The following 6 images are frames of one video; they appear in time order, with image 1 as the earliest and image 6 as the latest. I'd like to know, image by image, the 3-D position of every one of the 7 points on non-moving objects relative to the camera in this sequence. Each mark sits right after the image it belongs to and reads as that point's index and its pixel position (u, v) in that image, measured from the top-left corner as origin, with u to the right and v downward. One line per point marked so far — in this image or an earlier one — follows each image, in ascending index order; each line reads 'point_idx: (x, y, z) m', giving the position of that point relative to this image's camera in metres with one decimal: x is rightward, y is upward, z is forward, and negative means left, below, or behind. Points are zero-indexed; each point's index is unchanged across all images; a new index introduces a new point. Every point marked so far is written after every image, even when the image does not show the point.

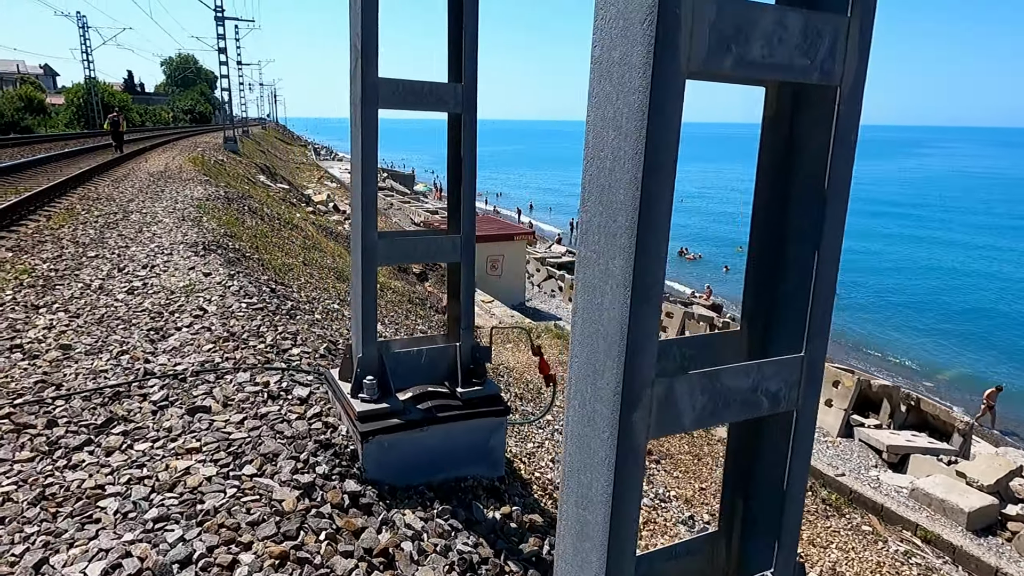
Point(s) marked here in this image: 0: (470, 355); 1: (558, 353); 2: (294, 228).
0: (-0.2, -0.3, +3.5) m
1: (+0.9, -1.2, +12.9) m
2: (-5.0, +1.4, +15.7) m
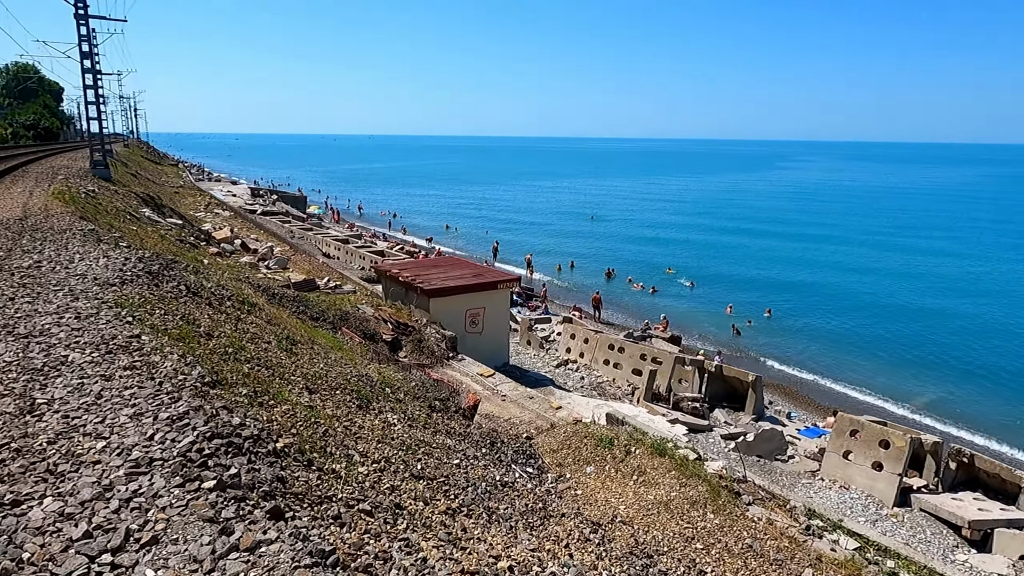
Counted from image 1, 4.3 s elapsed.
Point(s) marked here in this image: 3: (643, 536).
0: (+2.7, -1.5, -0.4) m
1: (+2.2, -2.6, +9.0) m
2: (-4.2, -0.3, +10.8) m
3: (+1.5, -2.9, +7.8) m
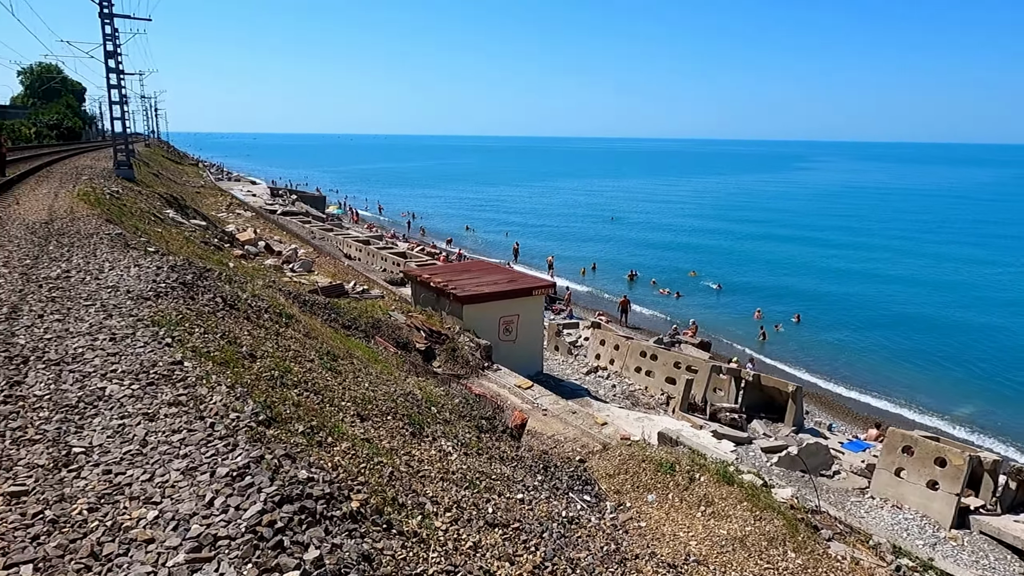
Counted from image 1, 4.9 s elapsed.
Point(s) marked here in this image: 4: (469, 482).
0: (+3.2, -1.7, -1.2) m
1: (+2.9, -2.8, +8.3) m
2: (-3.4, -0.4, +10.2) m
3: (+2.2, -3.1, +7.1) m
4: (-0.4, -1.8, +6.2) m
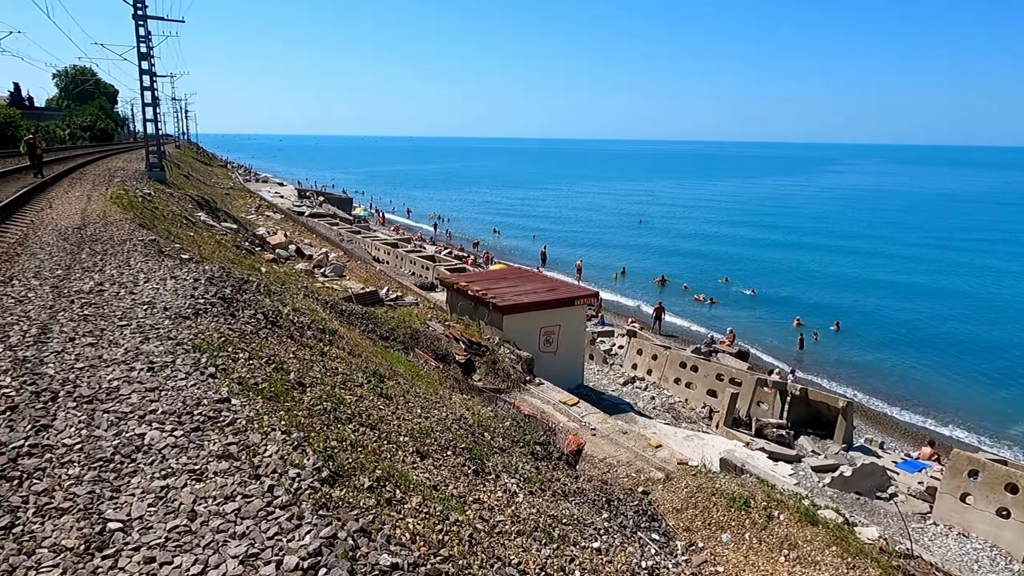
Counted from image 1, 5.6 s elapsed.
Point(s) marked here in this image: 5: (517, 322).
0: (+3.6, -2.0, -2.0) m
1: (+3.6, -3.1, +7.4) m
2: (-2.6, -0.6, +9.6) m
3: (+2.9, -3.3, +6.3) m
4: (+0.3, -2.0, +5.5) m
5: (+0.1, -0.9, +16.6) m
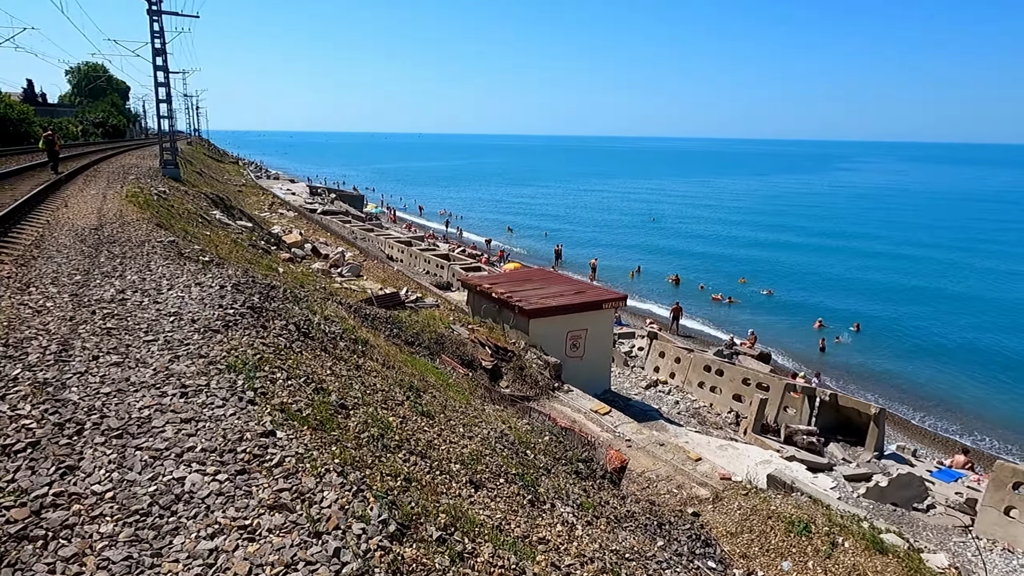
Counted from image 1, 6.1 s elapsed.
0: (+4.0, -2.1, -2.6) m
1: (+4.1, -3.2, +6.9) m
2: (-2.1, -0.7, +9.1) m
3: (+3.4, -3.4, +5.7) m
4: (+0.7, -2.1, +4.9) m
5: (+0.8, -0.9, +16.0) m
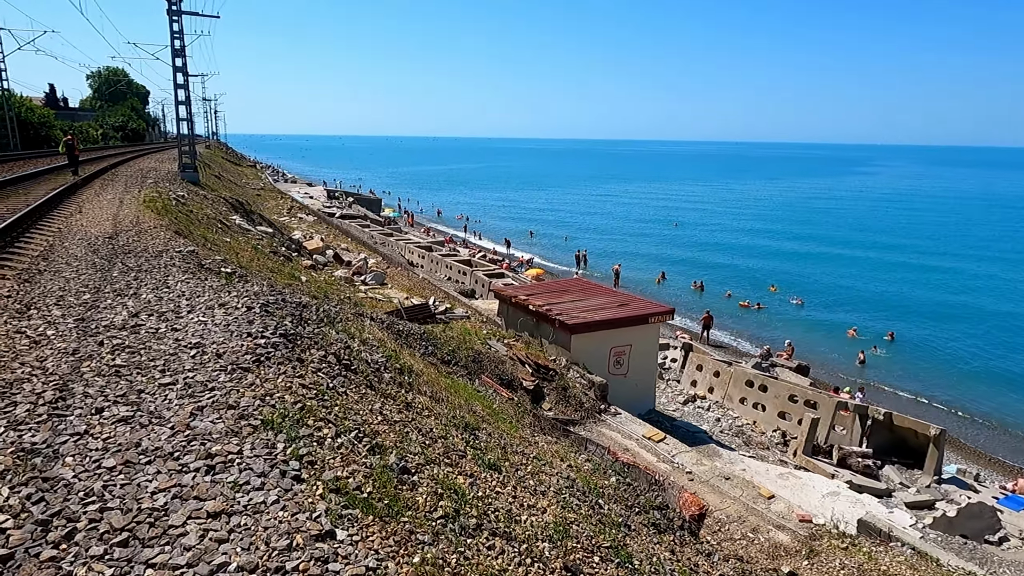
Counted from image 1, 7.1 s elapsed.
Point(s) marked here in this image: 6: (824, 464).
0: (+4.5, -2.3, -3.8) m
1: (+4.8, -3.4, +5.7) m
2: (-1.3, -1.0, +8.0) m
3: (+4.1, -3.7, +4.5) m
4: (+1.4, -2.3, +3.8) m
5: (+1.7, -1.2, +14.9) m
6: (+8.6, -4.9, +18.5) m
